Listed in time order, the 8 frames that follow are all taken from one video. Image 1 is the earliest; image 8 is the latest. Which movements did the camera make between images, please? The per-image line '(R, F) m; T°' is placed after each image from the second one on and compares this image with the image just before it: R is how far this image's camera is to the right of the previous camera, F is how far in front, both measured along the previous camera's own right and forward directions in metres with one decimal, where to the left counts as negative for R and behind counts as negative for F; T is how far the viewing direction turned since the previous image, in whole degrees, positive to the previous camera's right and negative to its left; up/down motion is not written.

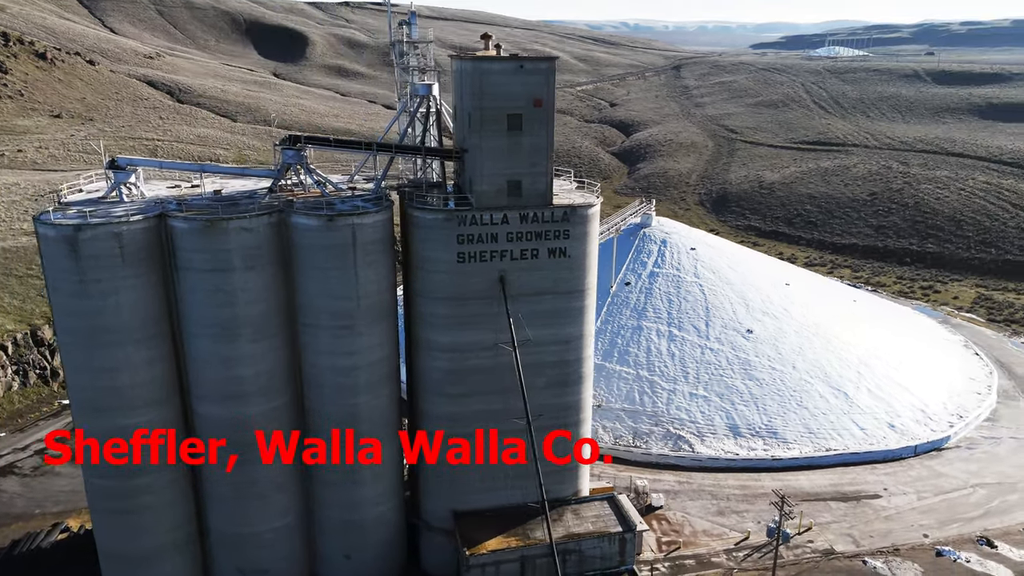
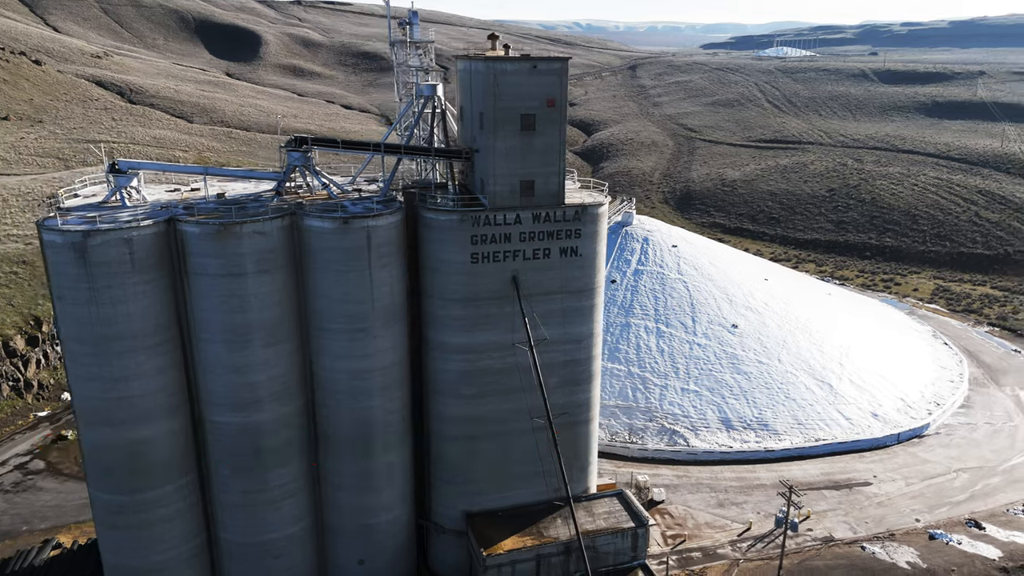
(-1.6, 0.0) m; +3°
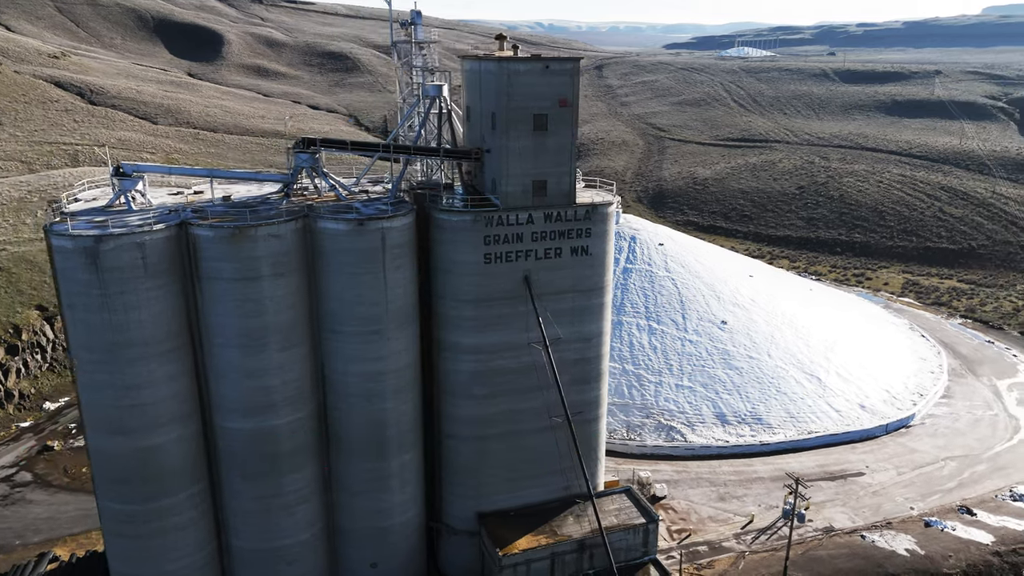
(-1.3, 0.0) m; +3°
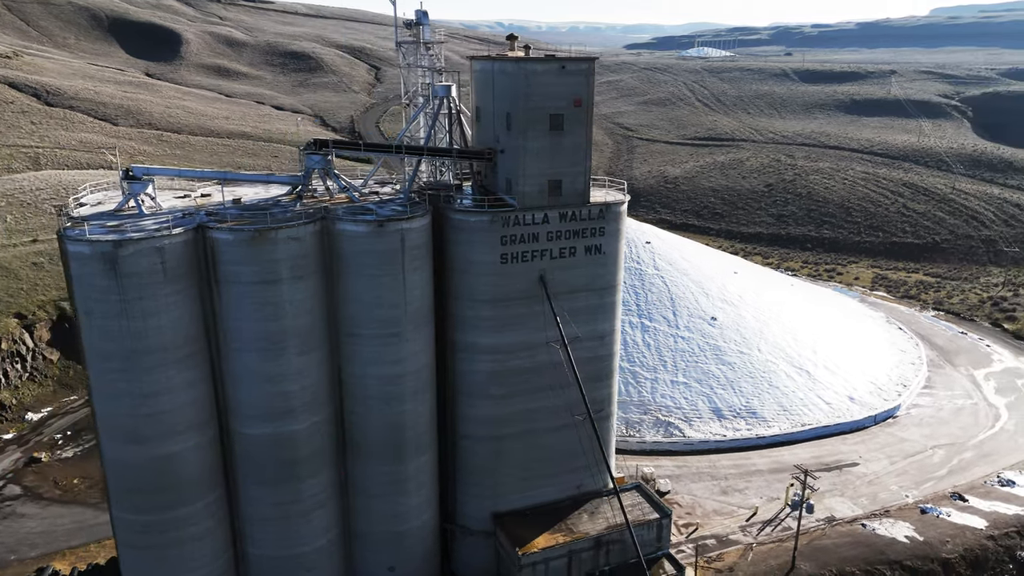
(-1.4, 0.0) m; +3°
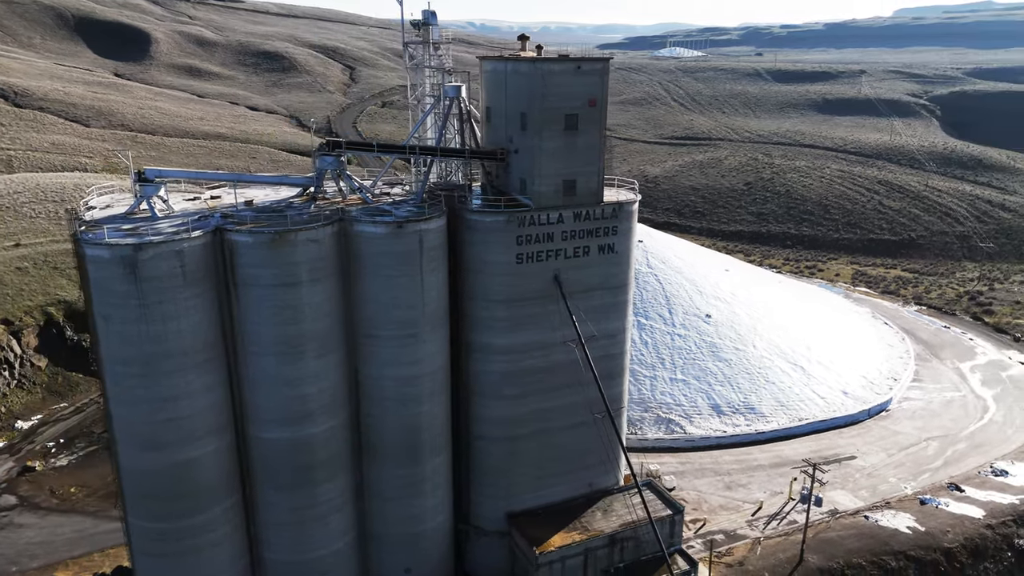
(-1.1, 0.0) m; +2°
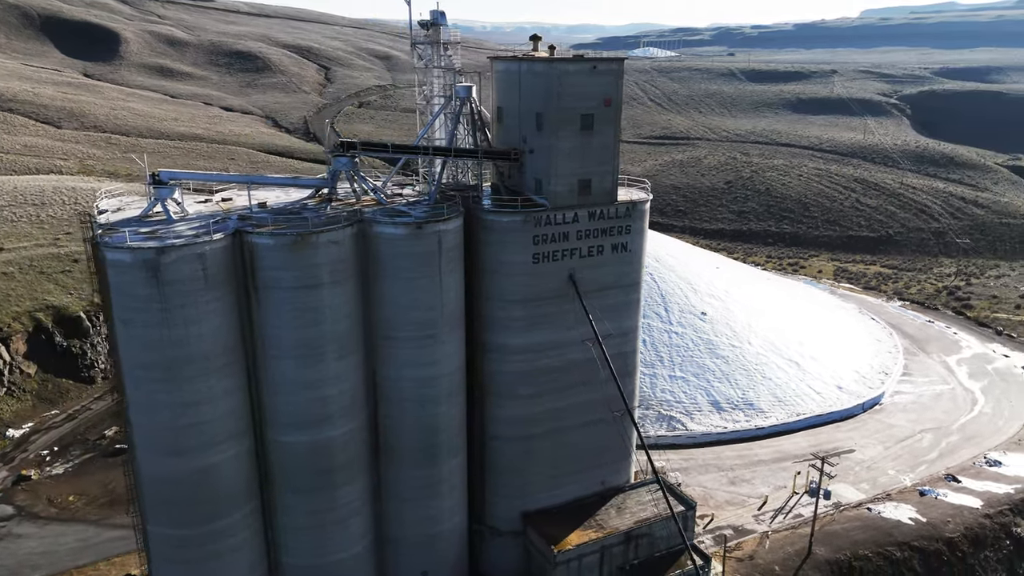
(-1.1, 0.0) m; +2°
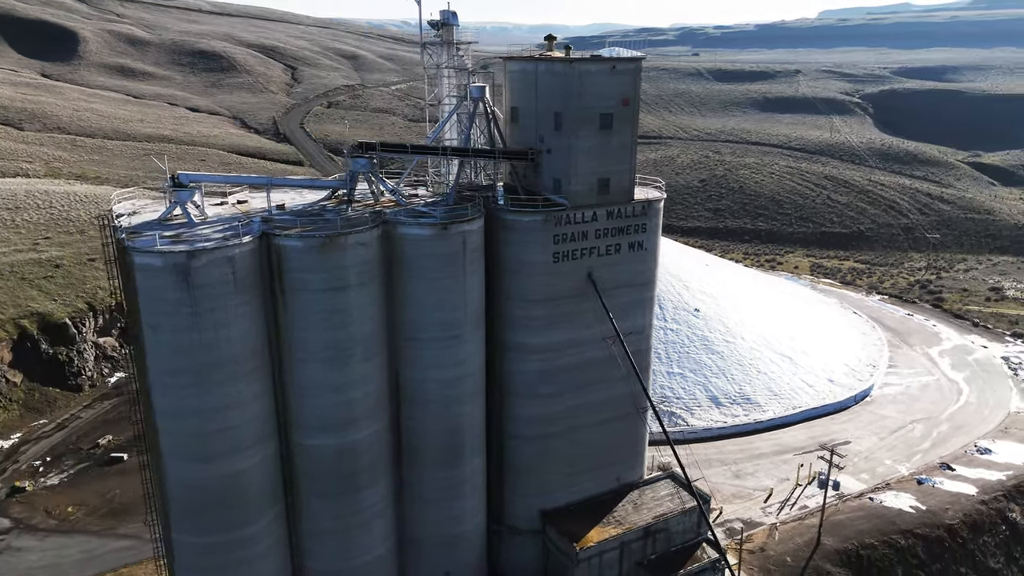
(-1.5, 0.0) m; +2°
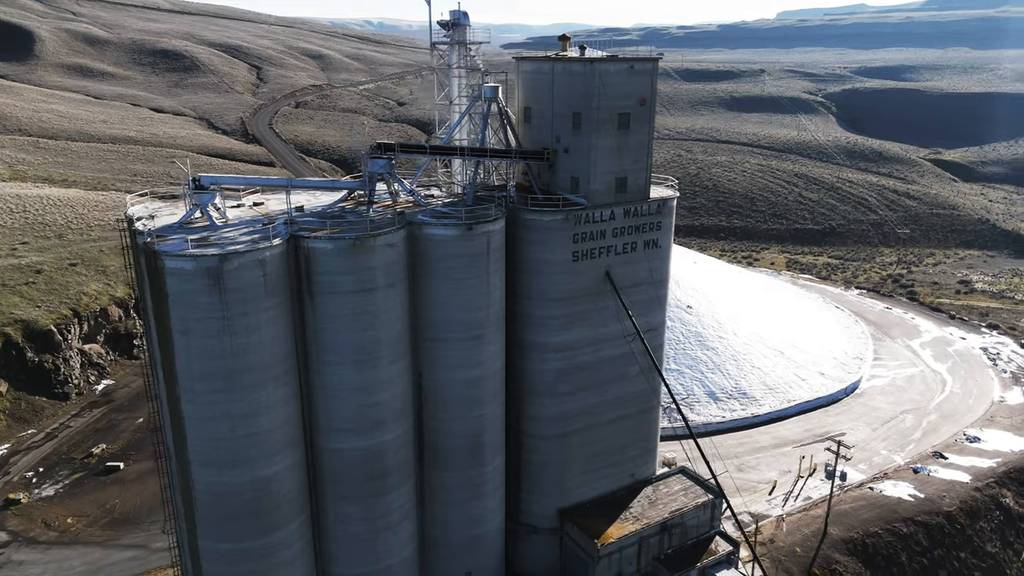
(-1.5, 0.0) m; +2°
